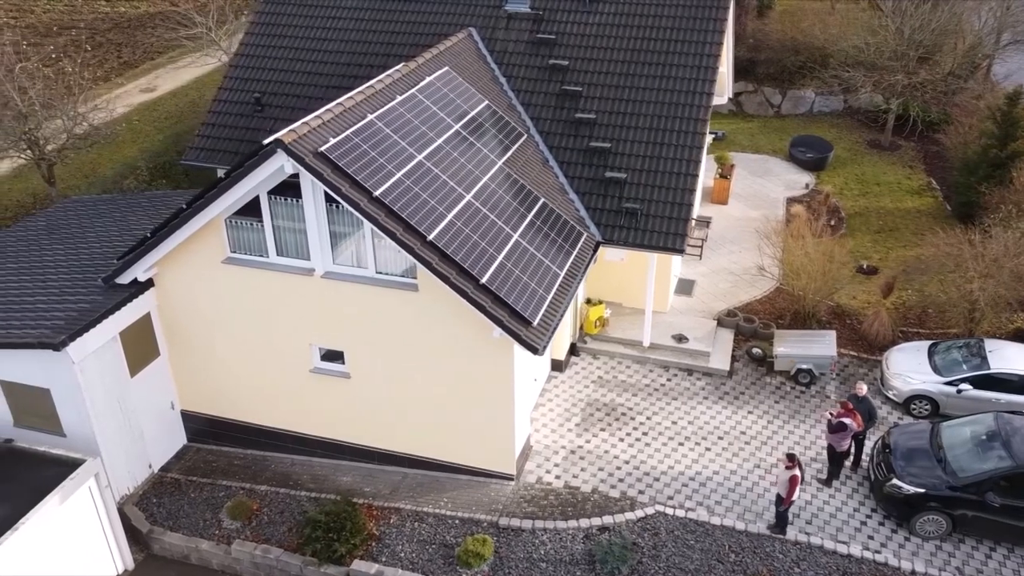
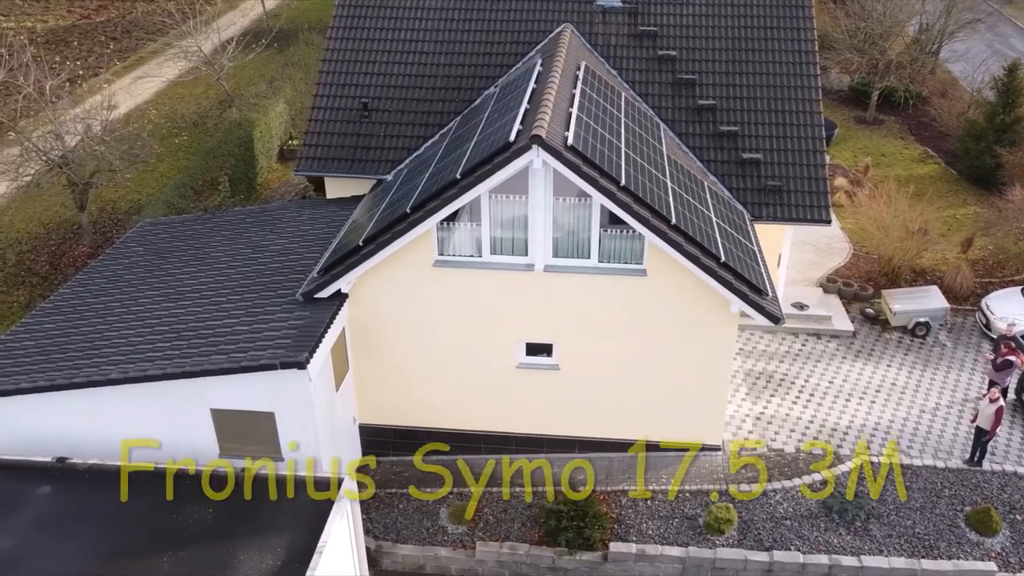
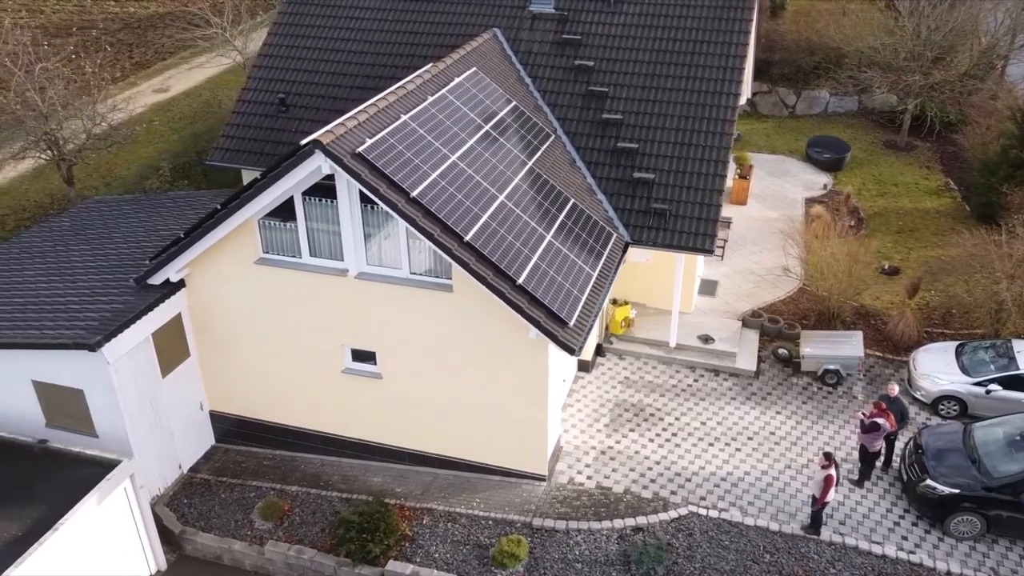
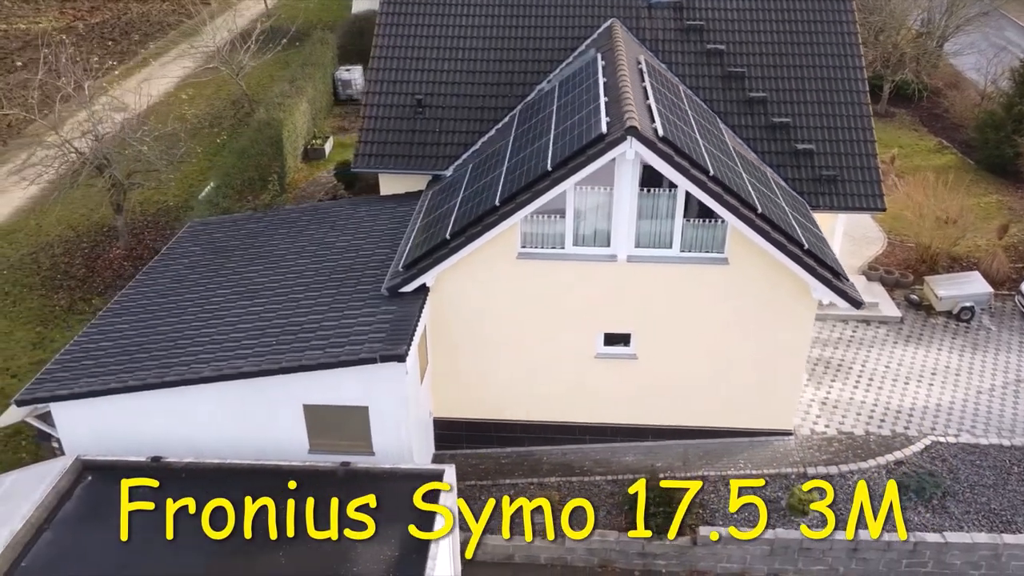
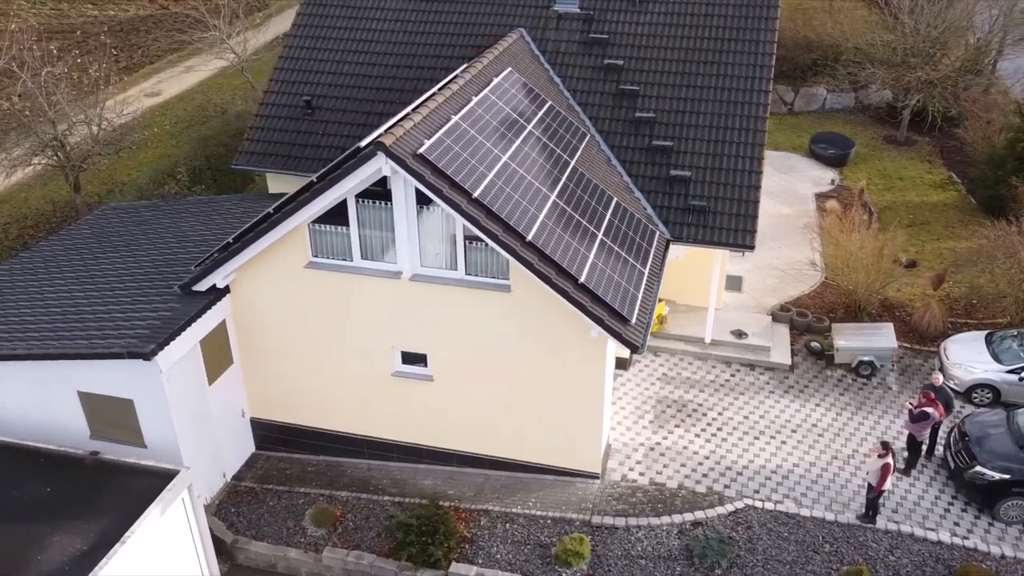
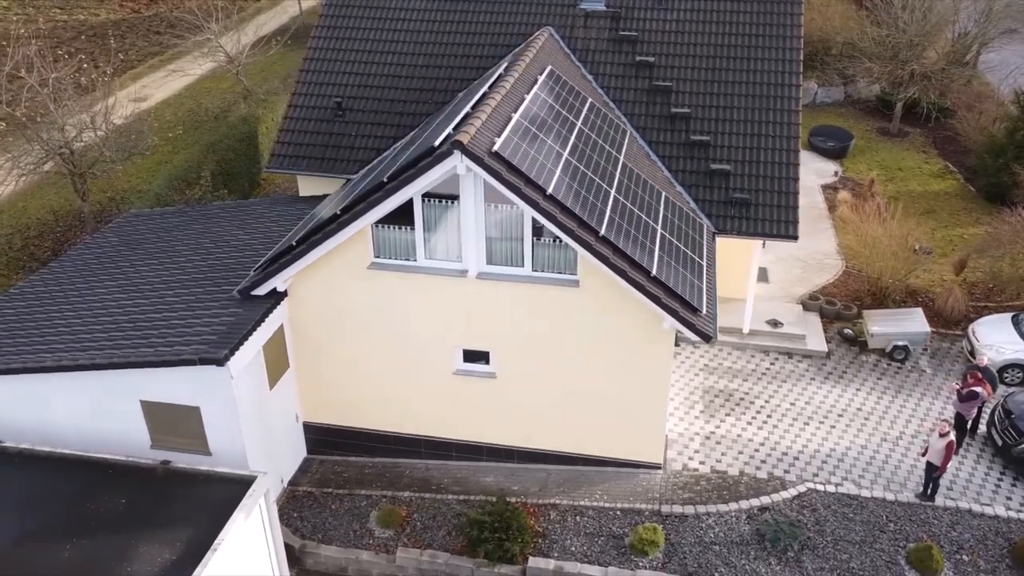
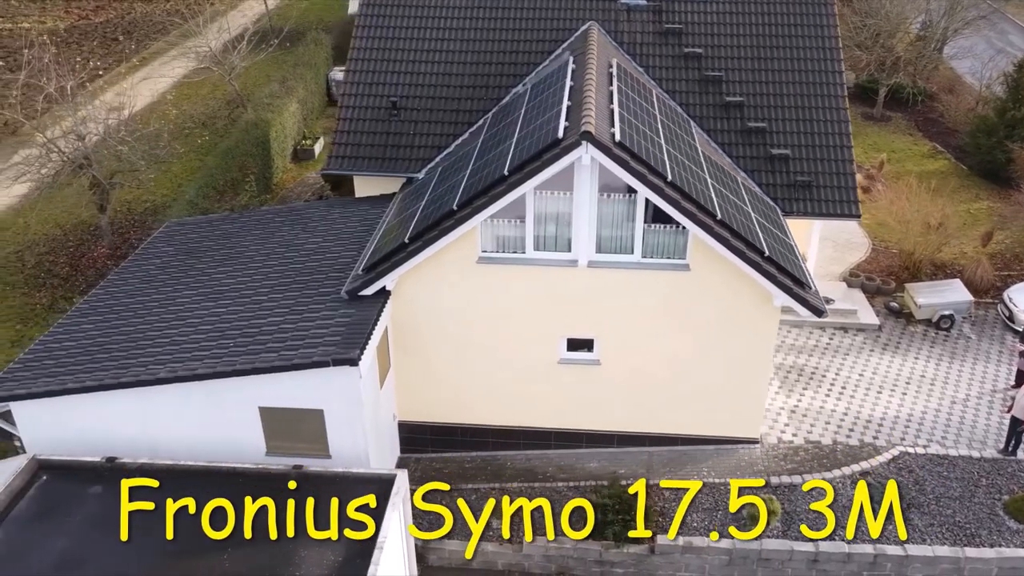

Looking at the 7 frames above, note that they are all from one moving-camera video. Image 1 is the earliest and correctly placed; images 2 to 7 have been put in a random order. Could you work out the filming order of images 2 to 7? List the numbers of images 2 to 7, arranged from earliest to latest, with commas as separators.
3, 5, 6, 2, 7, 4
